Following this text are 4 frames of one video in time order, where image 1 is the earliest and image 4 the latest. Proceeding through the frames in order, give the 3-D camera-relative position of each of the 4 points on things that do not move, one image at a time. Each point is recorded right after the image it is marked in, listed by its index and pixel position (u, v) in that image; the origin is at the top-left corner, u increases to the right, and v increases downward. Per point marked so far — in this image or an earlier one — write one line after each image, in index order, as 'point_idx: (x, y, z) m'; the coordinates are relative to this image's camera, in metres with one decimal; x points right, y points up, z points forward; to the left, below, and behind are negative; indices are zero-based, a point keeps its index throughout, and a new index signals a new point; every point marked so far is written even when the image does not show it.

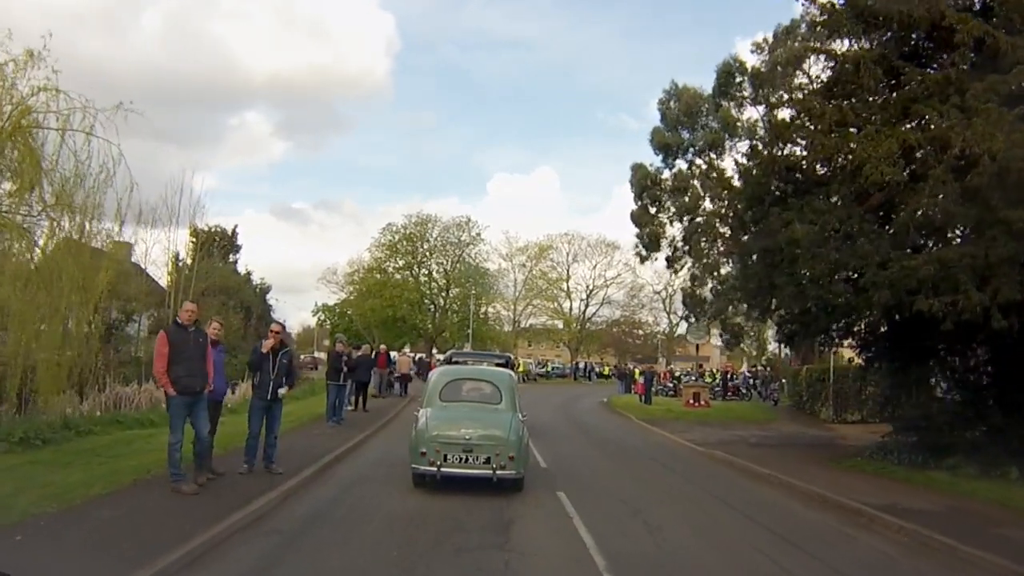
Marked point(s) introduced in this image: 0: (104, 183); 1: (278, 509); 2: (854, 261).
0: (-8.0, +2.0, +18.5) m
1: (-2.7, -2.5, +10.9) m
2: (+4.9, +0.4, +13.7) m
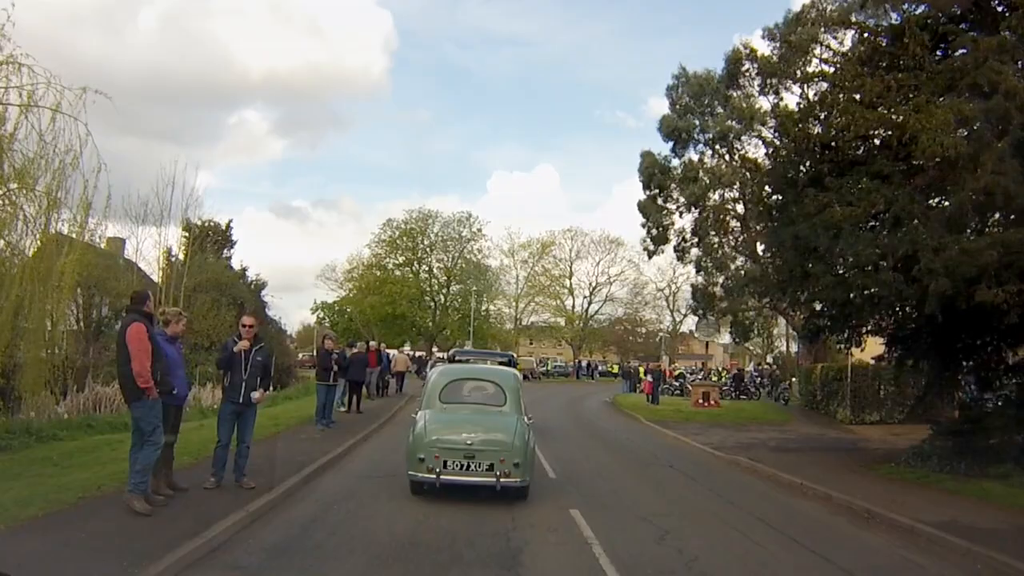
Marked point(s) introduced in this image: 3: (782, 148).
0: (-7.9, +2.2, +17.0) m
1: (-2.6, -2.4, +9.4) m
2: (+5.0, +0.5, +12.2) m
3: (+4.5, +2.3, +16.0) m
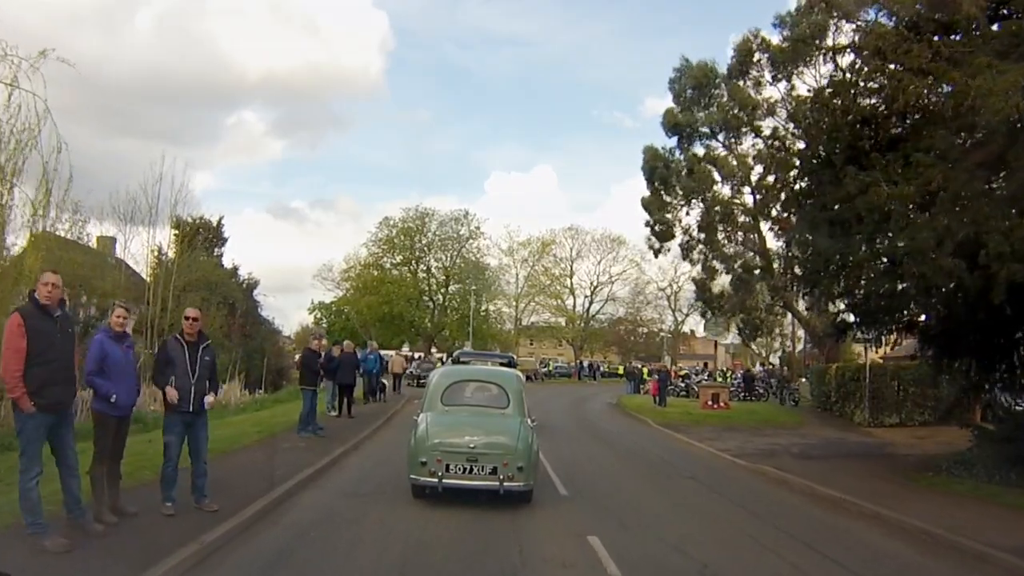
0: (-7.8, +2.2, +15.5) m
1: (-2.6, -2.3, +7.9) m
2: (+5.1, +0.7, +10.7) m
3: (+4.5, +2.4, +14.5) m
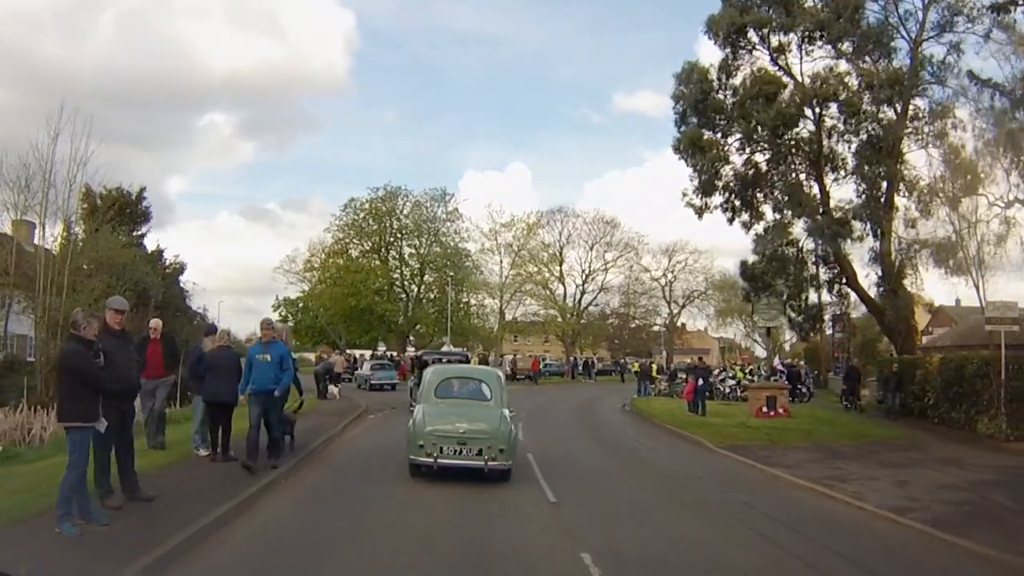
0: (-7.7, +2.8, +6.6) m
1: (-2.2, -1.6, -0.9) m
2: (+5.3, +1.4, +2.1) m
3: (+4.7, +3.2, +5.9) m
